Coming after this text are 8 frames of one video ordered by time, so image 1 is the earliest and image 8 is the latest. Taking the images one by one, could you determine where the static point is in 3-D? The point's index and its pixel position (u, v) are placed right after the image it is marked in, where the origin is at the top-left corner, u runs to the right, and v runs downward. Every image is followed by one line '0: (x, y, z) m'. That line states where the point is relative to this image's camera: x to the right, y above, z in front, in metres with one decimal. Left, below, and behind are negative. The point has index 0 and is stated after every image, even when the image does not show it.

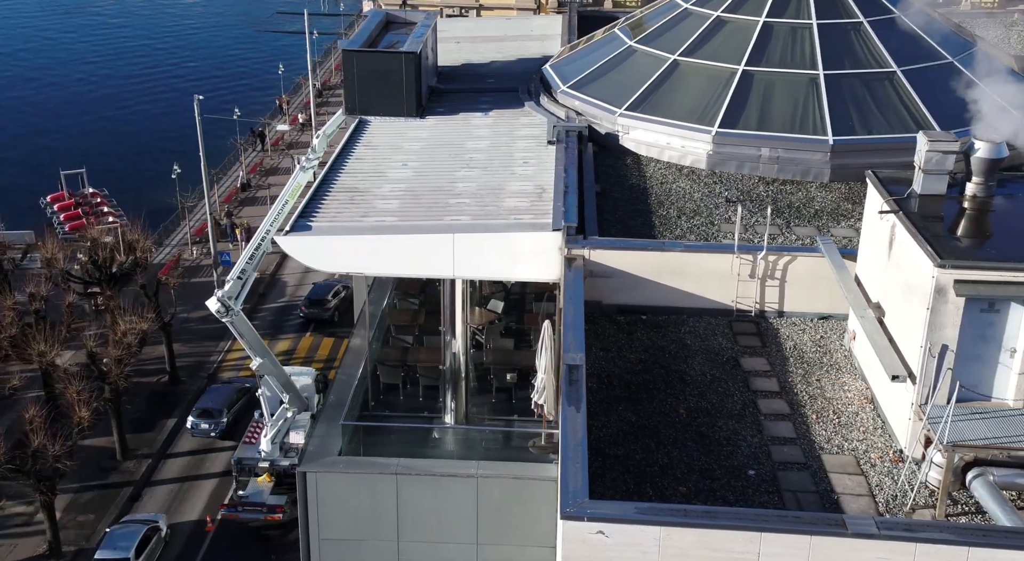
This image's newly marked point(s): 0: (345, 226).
0: (-2.7, +0.9, +19.4) m
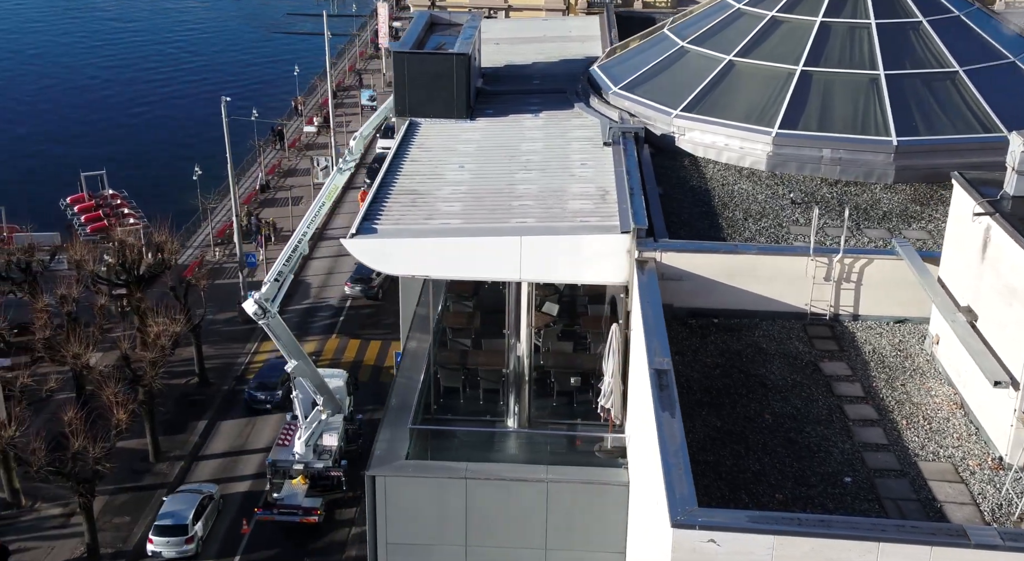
0: (-1.6, +0.8, +19.3) m
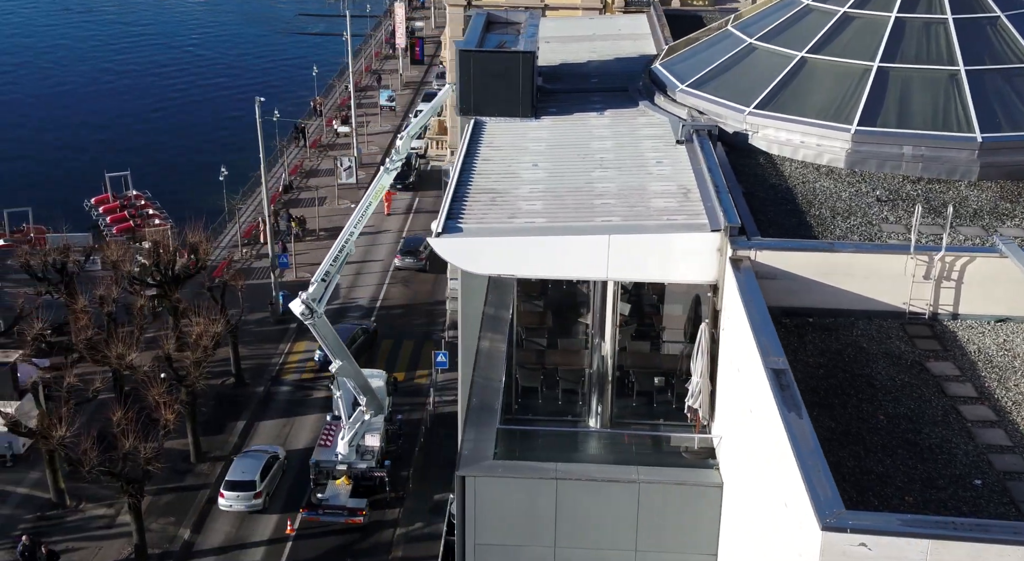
0: (-0.3, +0.8, +19.1) m
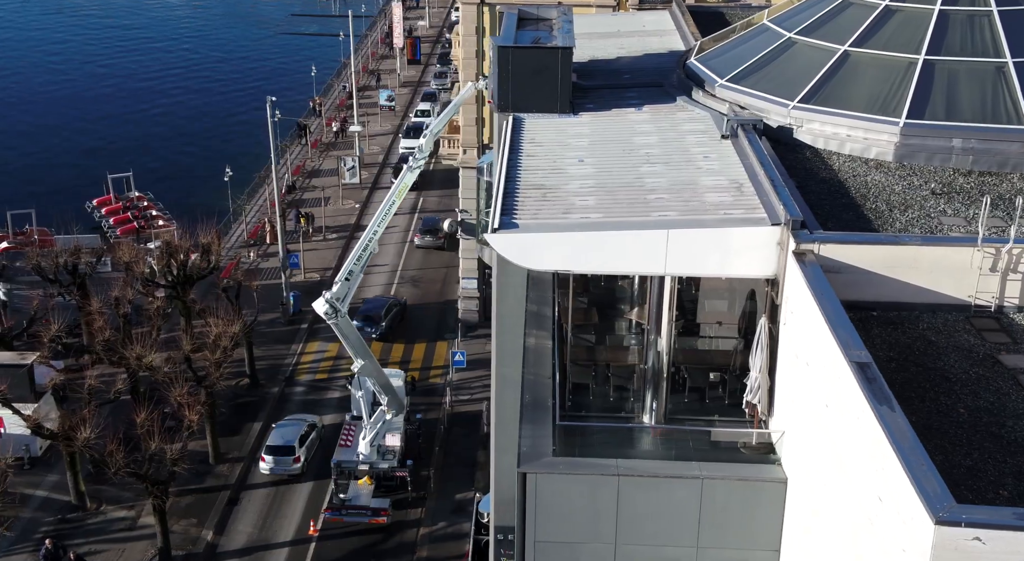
0: (+0.6, +0.9, +18.9) m
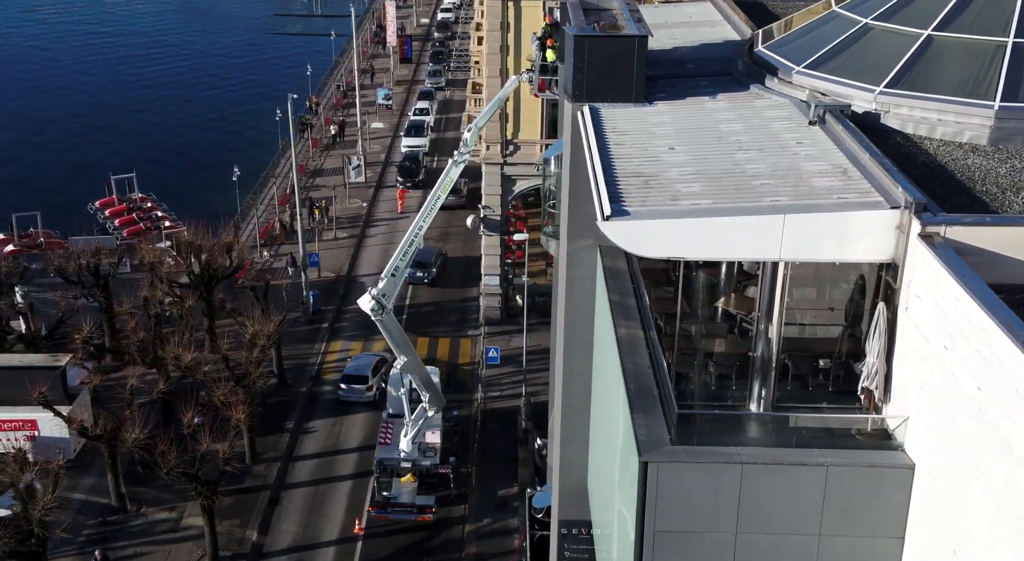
0: (+2.3, +1.1, +18.7) m
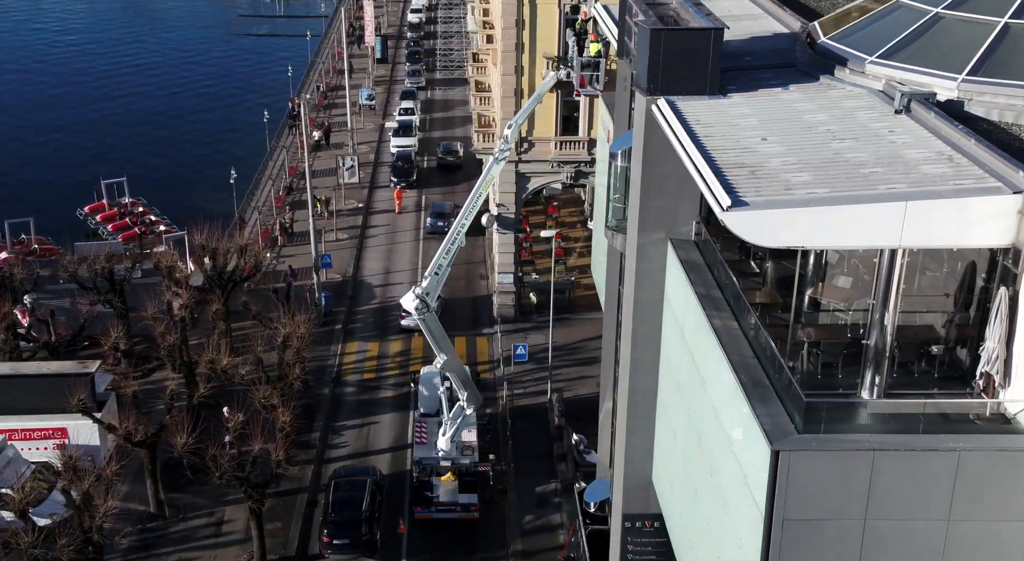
0: (+4.2, +1.2, +18.7) m
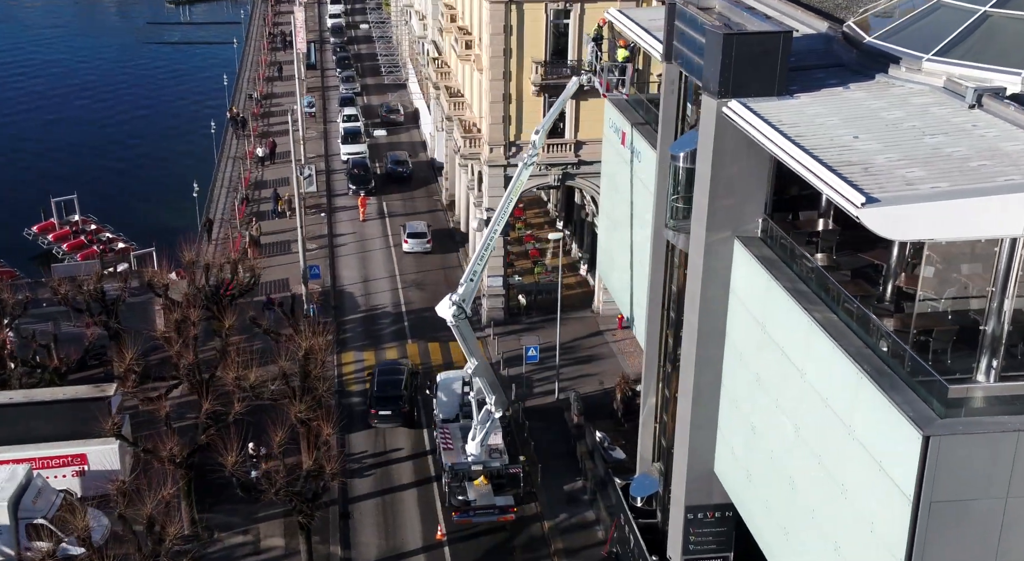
0: (+6.4, +1.4, +19.6) m
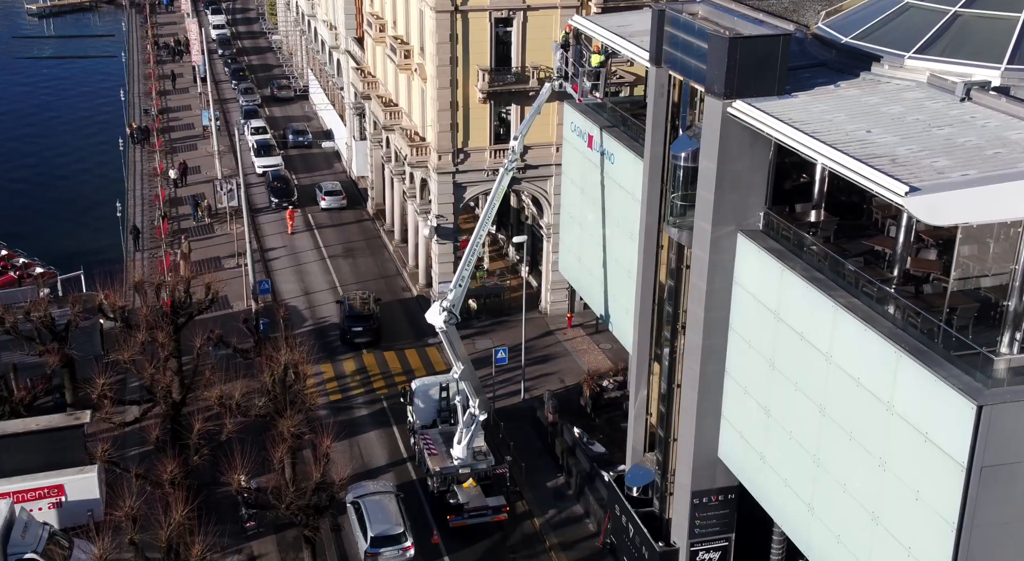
0: (+7.5, +1.7, +21.1) m
